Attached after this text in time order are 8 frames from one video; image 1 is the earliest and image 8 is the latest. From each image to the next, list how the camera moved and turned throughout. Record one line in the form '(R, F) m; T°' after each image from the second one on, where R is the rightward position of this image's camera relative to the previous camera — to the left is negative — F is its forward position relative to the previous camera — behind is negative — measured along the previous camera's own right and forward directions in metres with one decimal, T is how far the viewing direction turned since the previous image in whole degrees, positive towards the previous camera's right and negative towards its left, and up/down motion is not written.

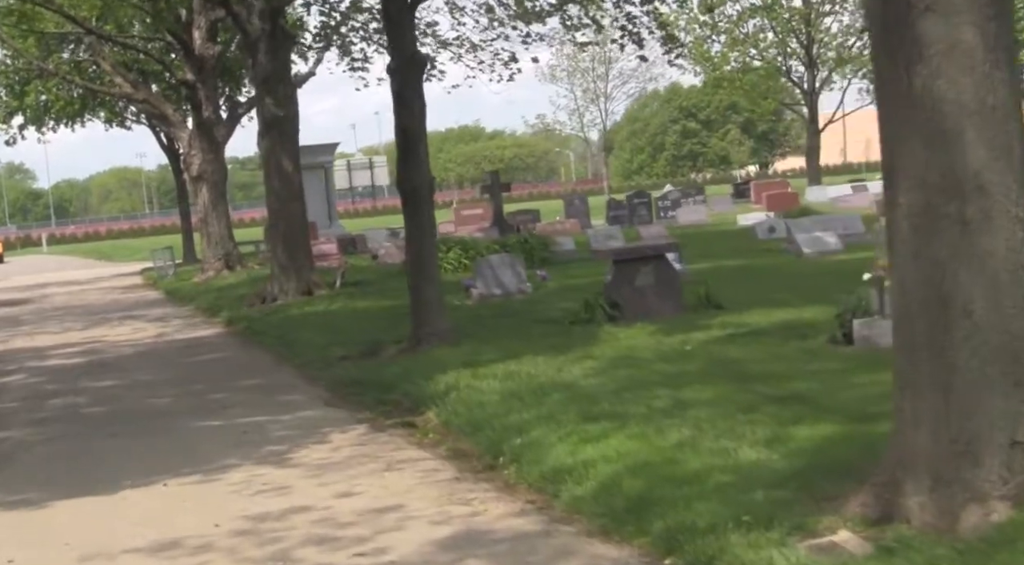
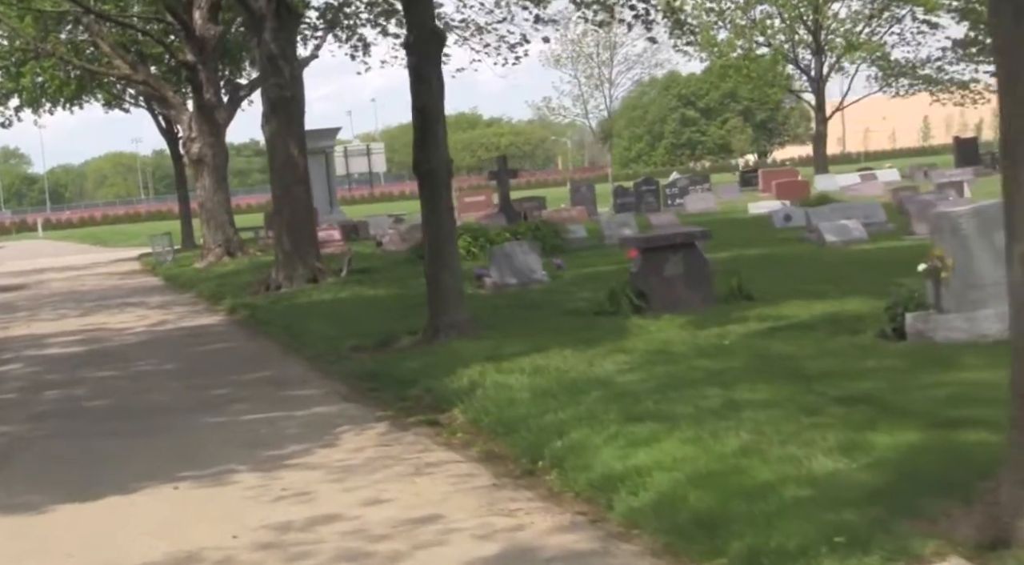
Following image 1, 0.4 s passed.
(-0.3, +0.6) m; 0°
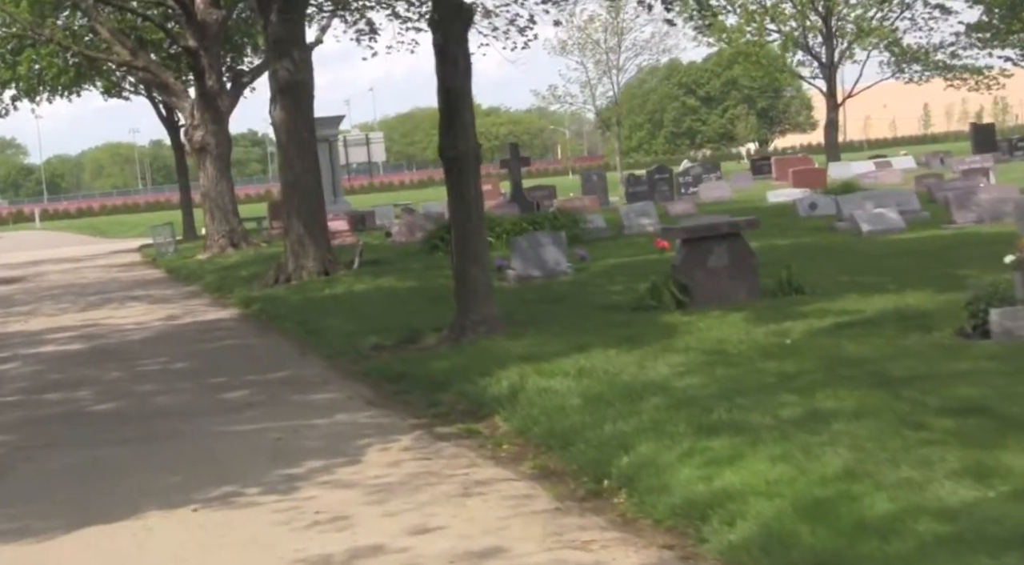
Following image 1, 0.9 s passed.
(-0.3, +0.9) m; 0°
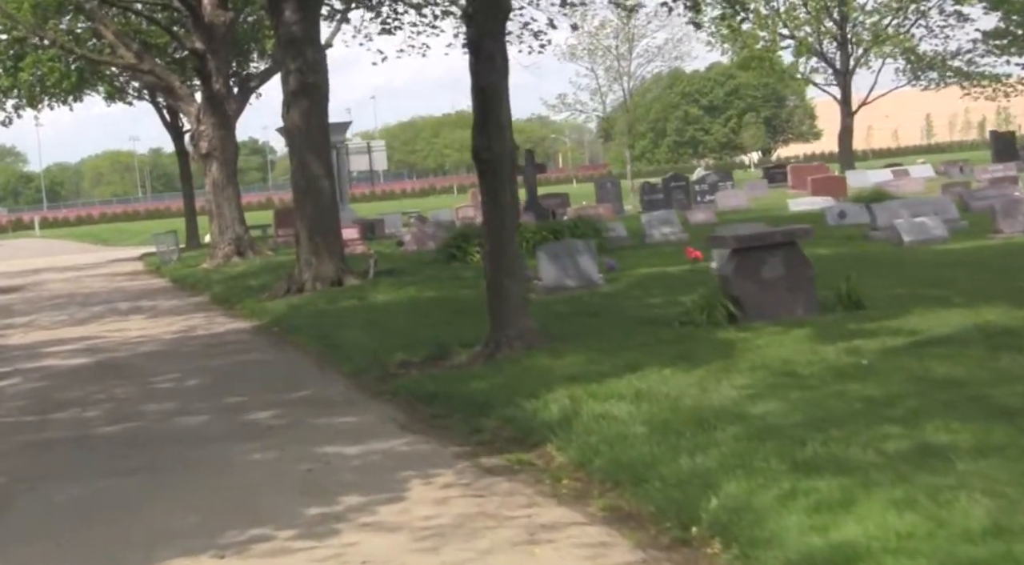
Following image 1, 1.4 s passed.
(-0.3, +0.9) m; 0°
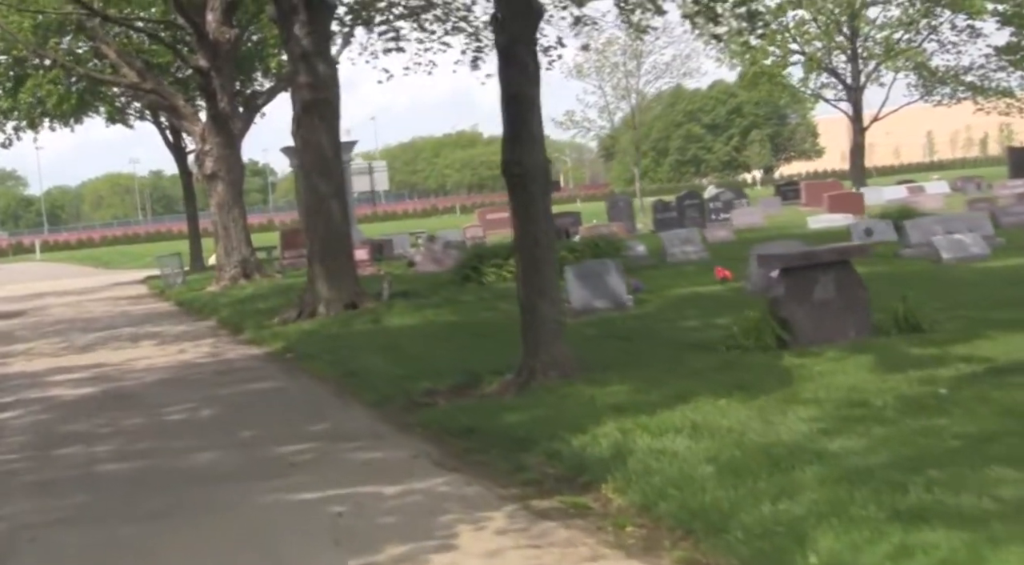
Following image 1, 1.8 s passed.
(-0.3, +0.7) m; 0°
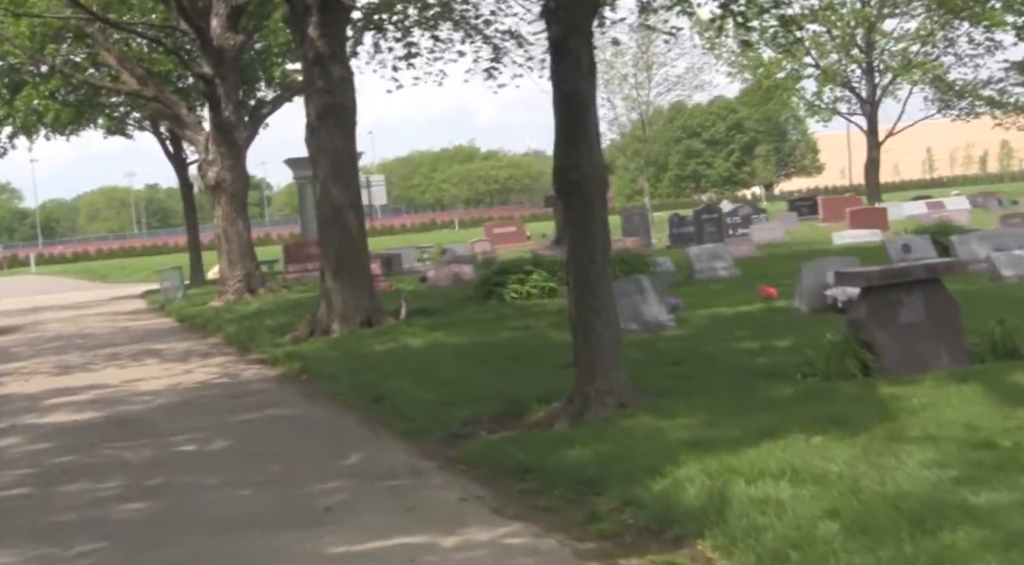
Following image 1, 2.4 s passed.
(-0.4, +1.1) m; 0°
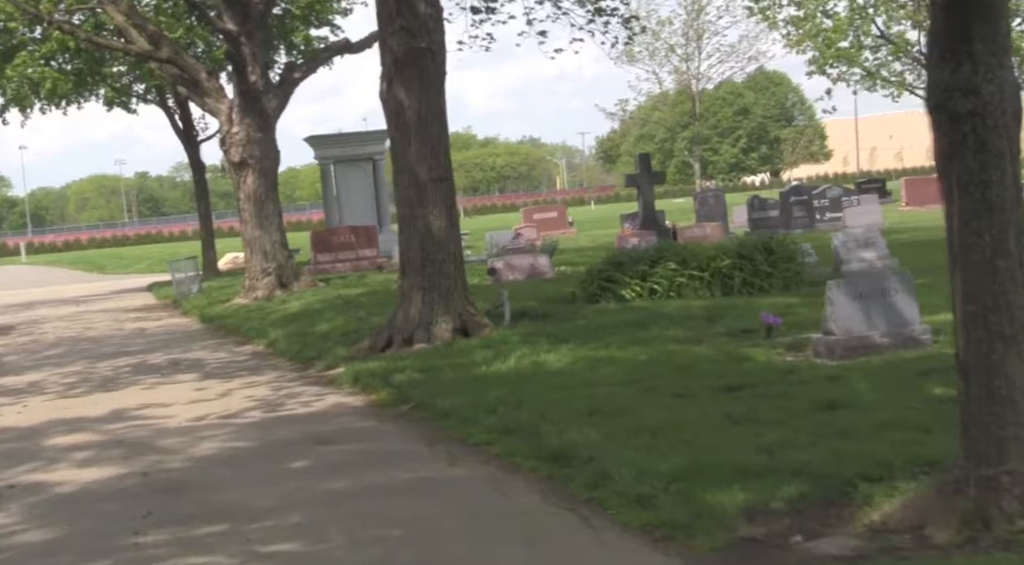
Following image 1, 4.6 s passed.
(-1.6, +4.1) m; 0°
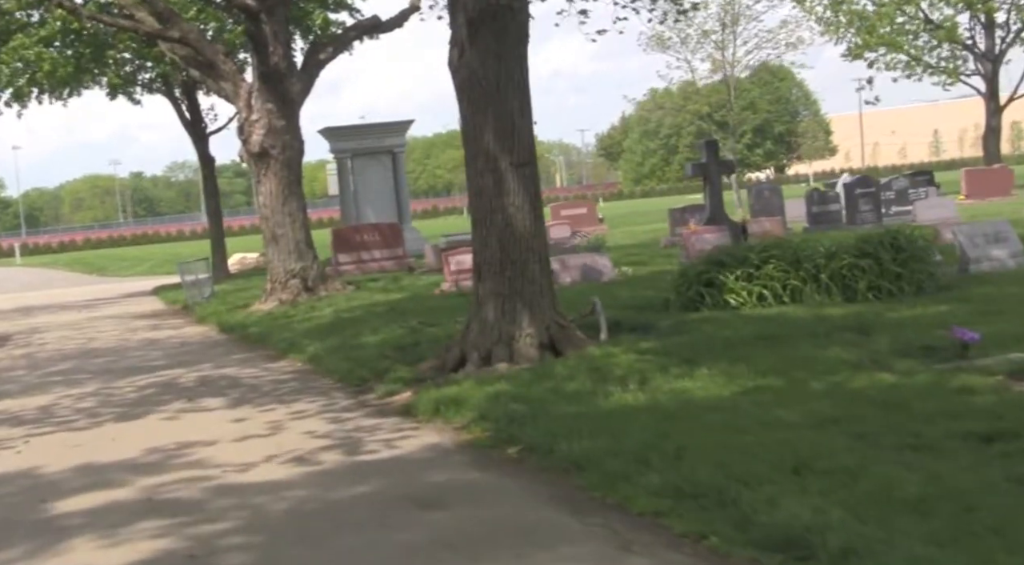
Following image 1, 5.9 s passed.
(-1.0, +2.5) m; 0°
